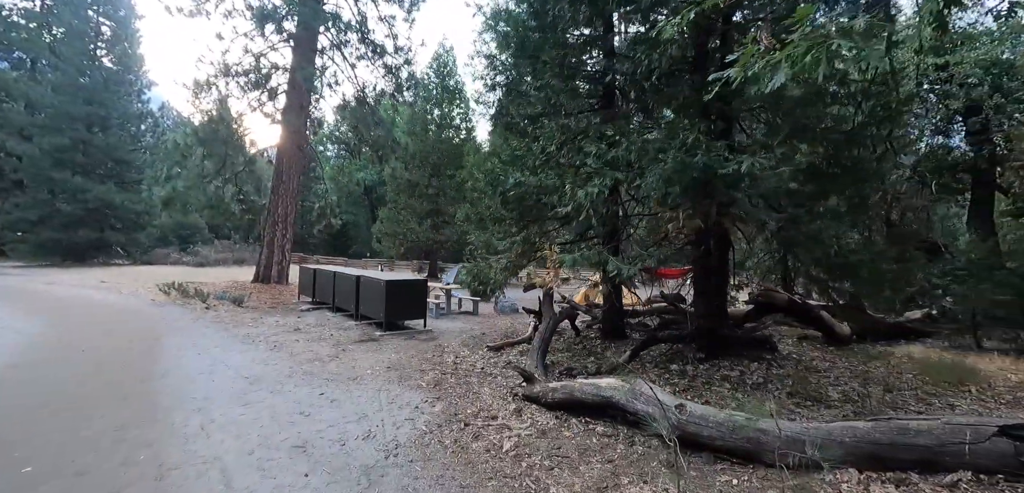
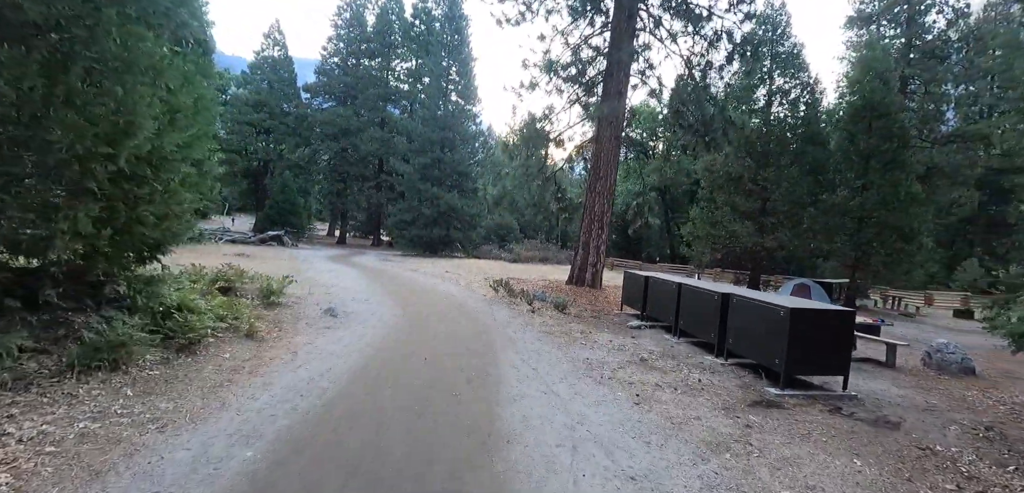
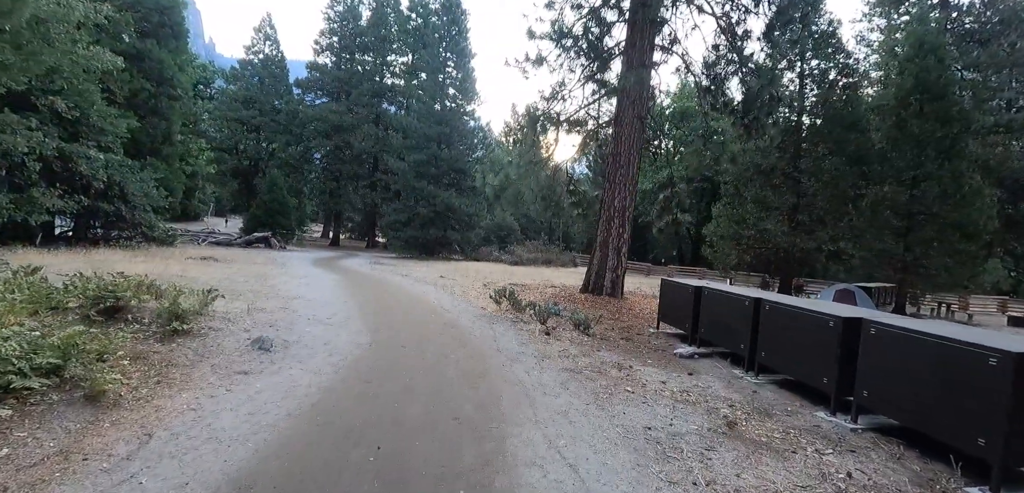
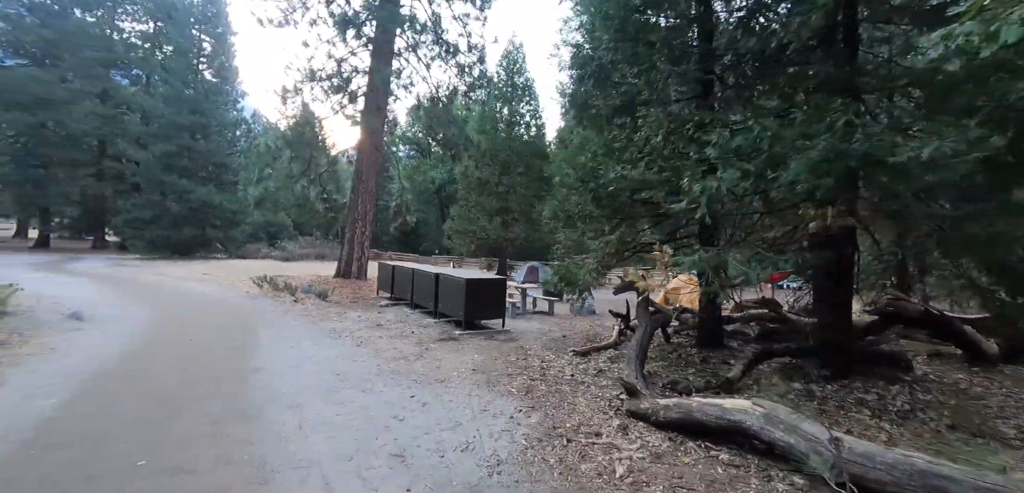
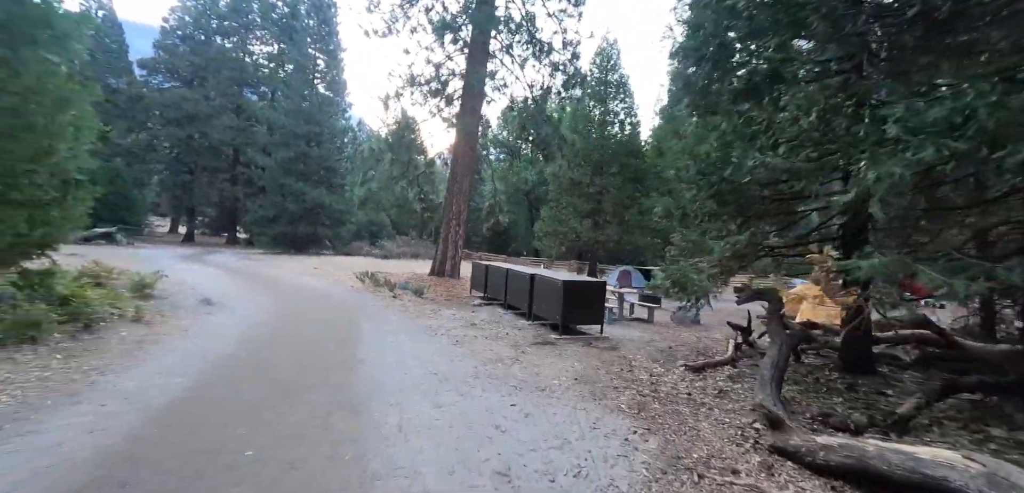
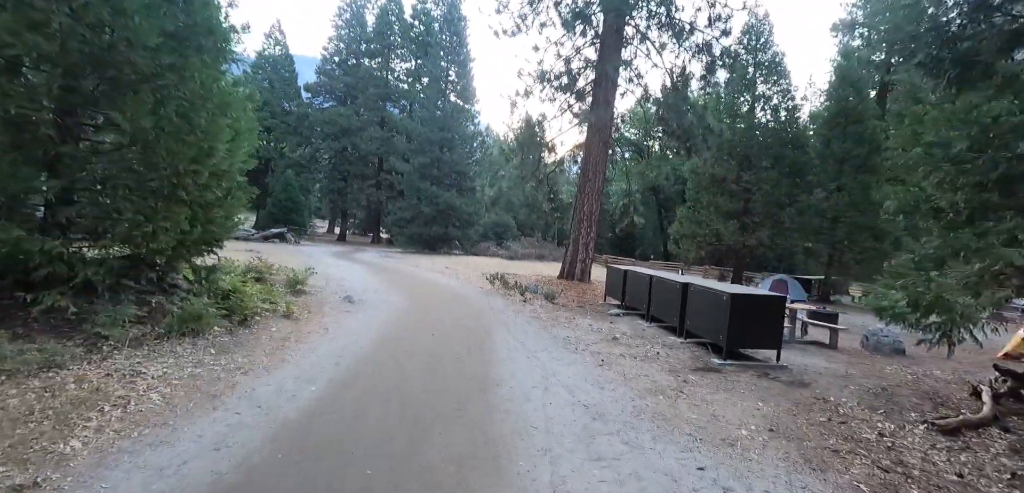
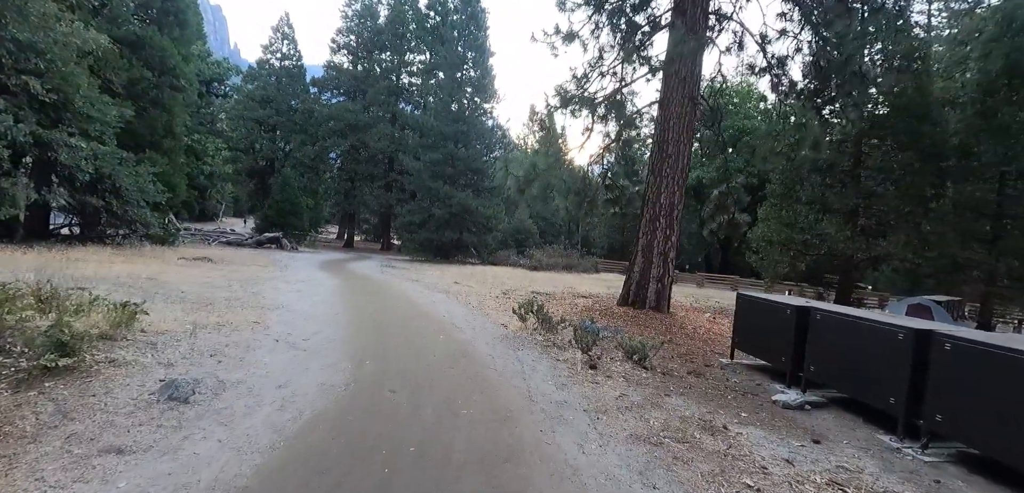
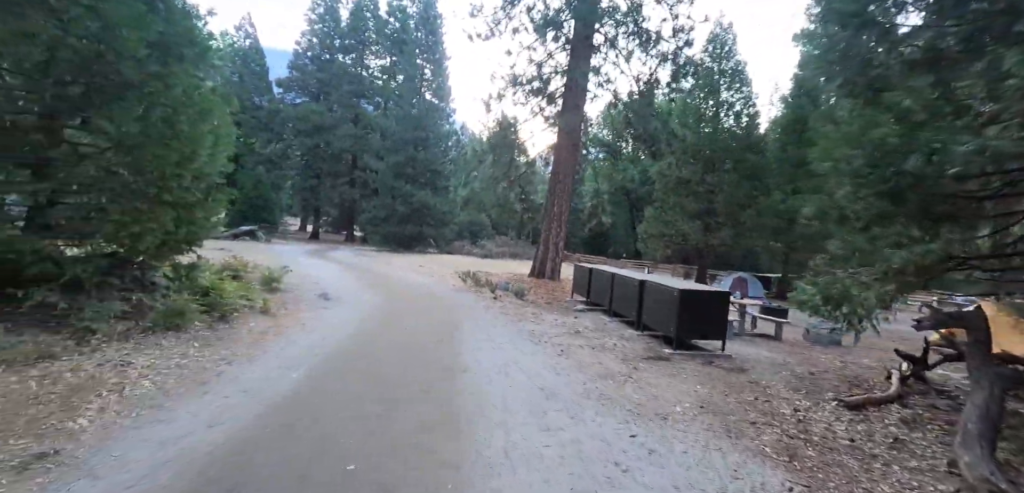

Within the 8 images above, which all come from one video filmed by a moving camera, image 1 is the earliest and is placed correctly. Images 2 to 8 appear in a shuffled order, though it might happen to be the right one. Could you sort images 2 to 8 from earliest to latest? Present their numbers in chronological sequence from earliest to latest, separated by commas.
4, 5, 8, 6, 2, 3, 7
